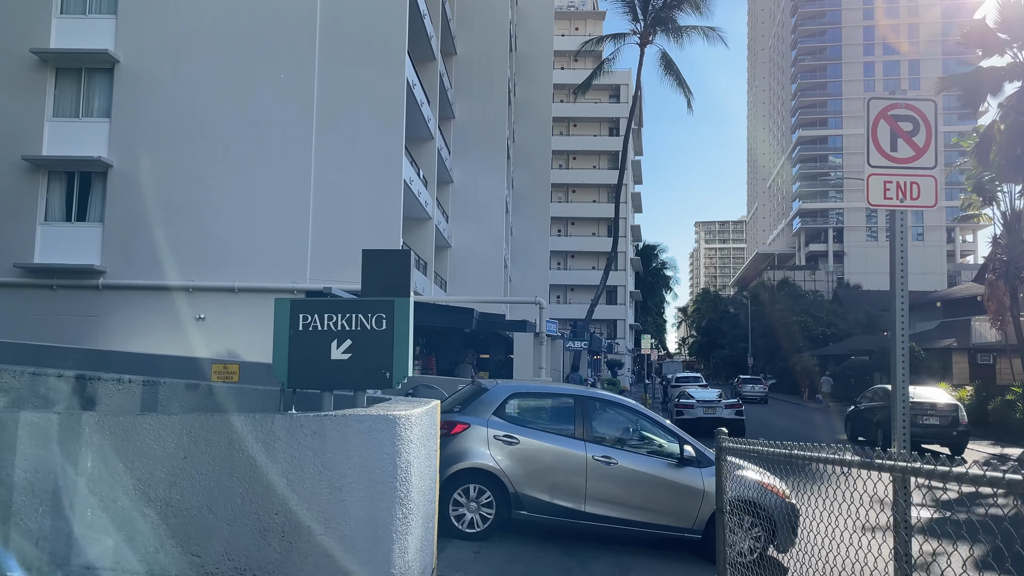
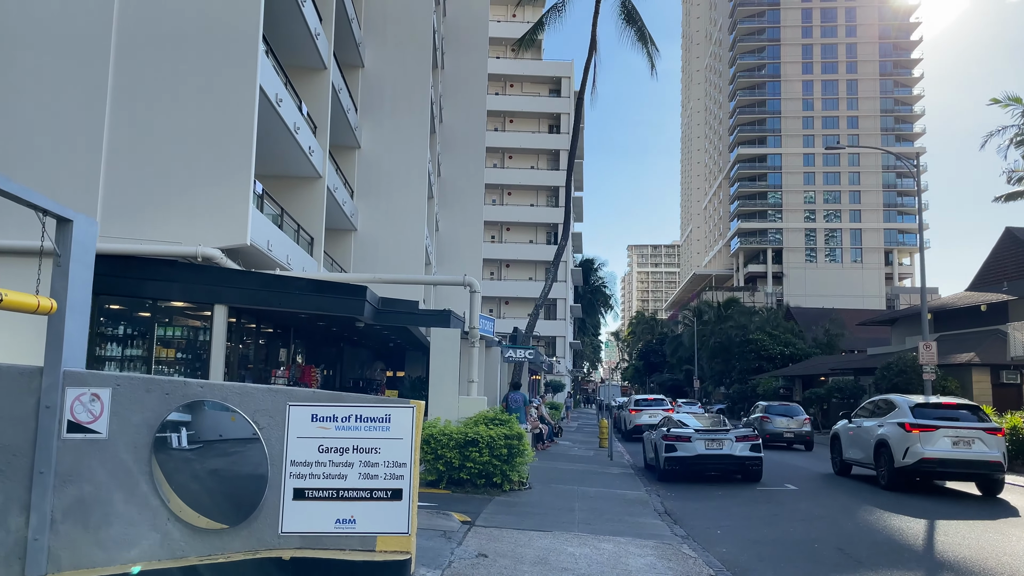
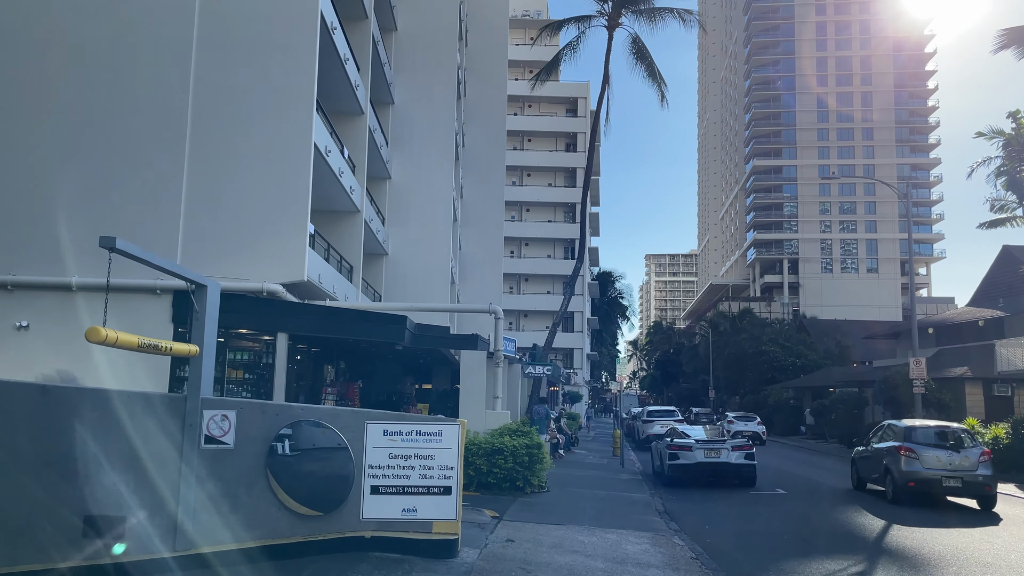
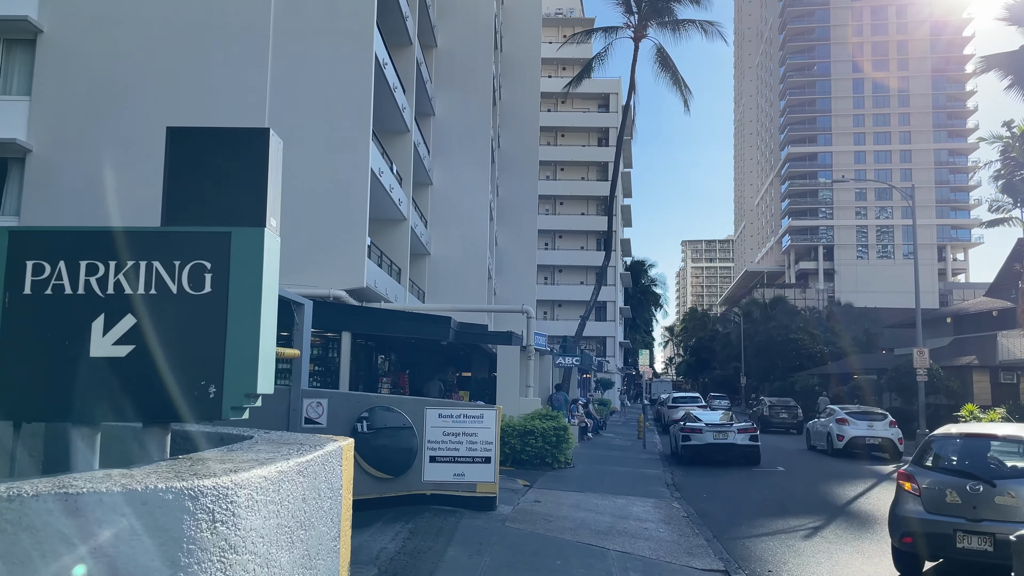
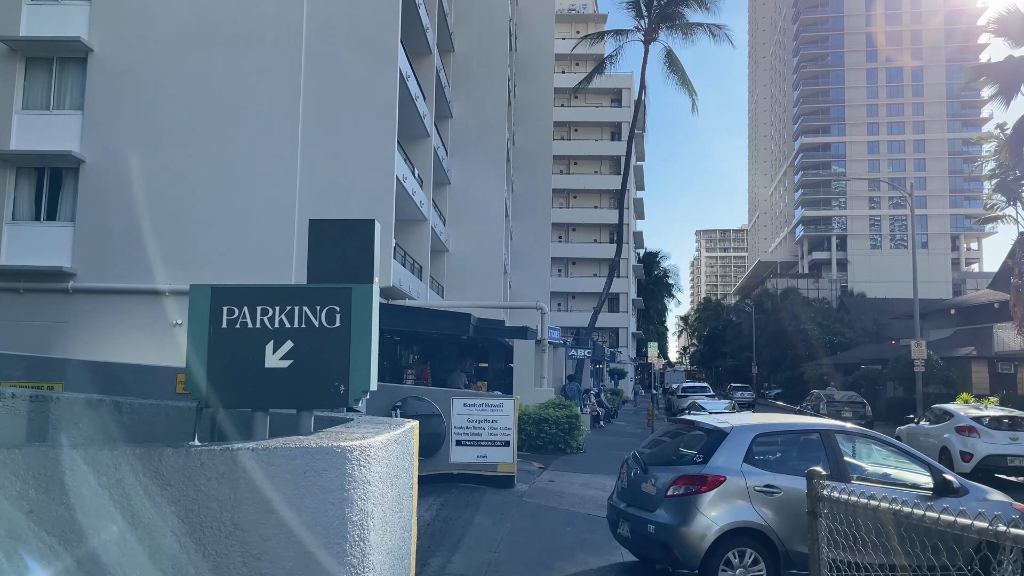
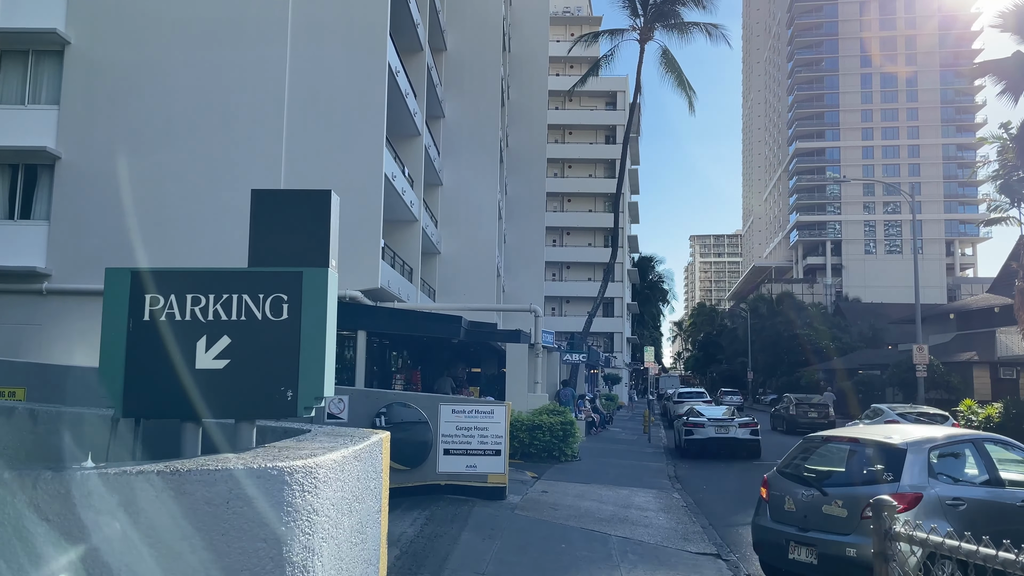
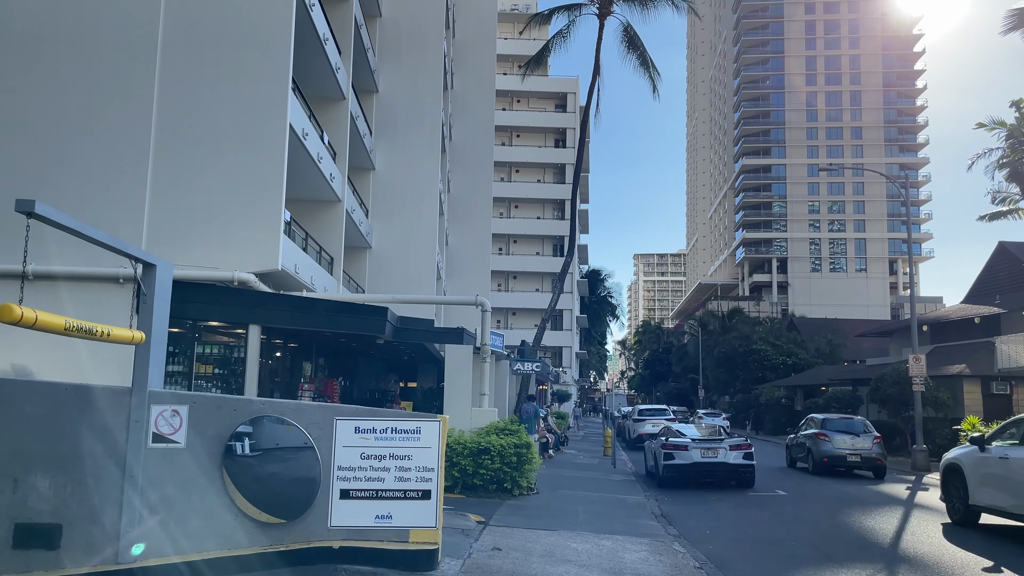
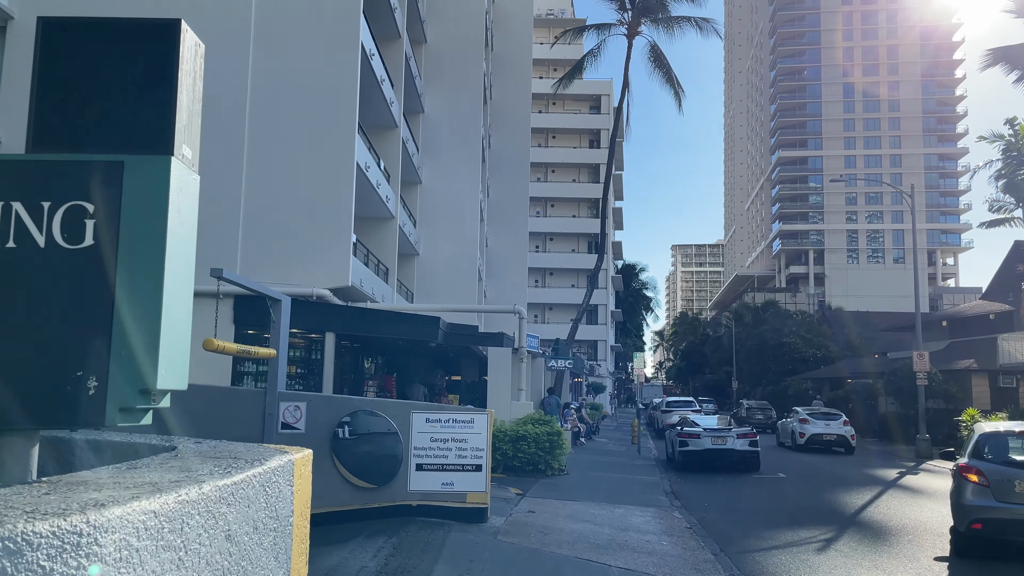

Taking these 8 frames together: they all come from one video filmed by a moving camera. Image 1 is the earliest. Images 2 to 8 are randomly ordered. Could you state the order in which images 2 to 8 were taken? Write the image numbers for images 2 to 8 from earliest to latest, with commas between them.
5, 6, 4, 8, 3, 7, 2
